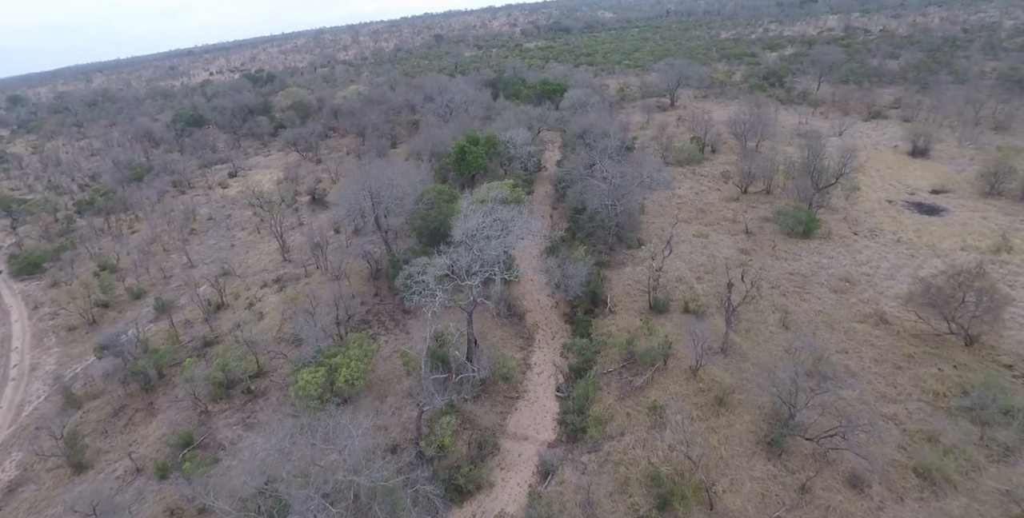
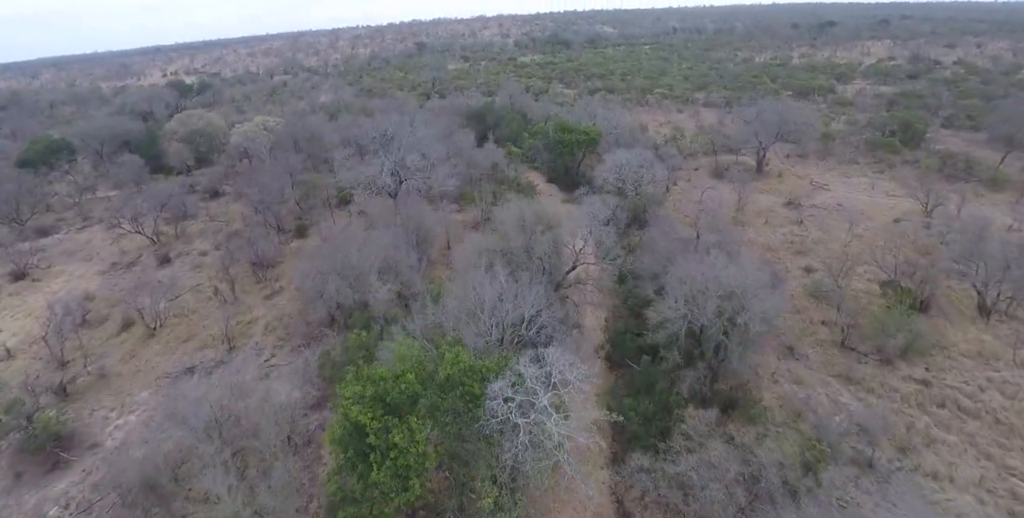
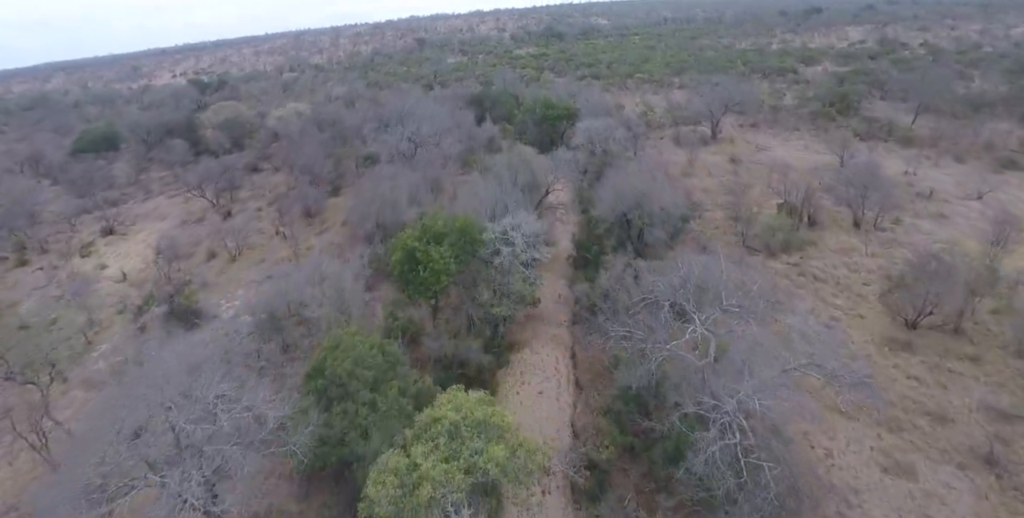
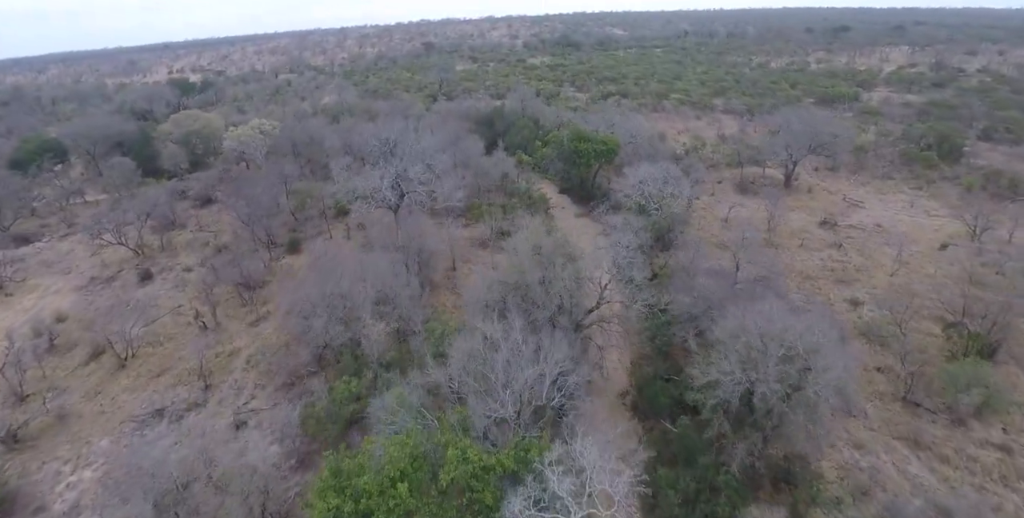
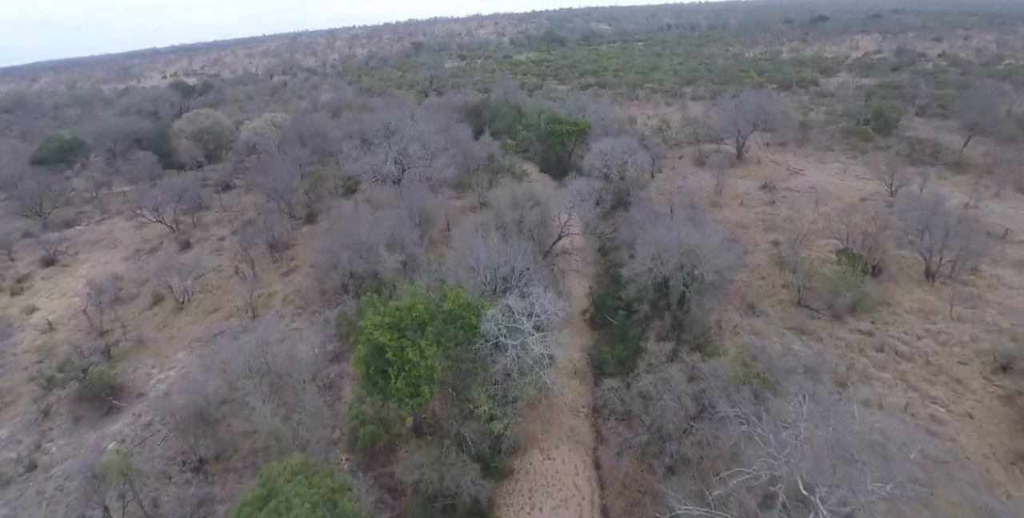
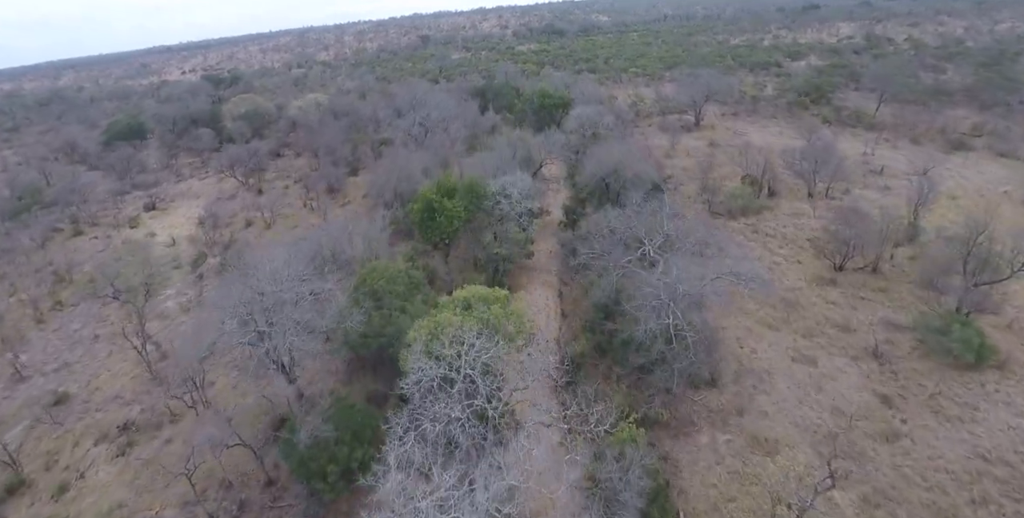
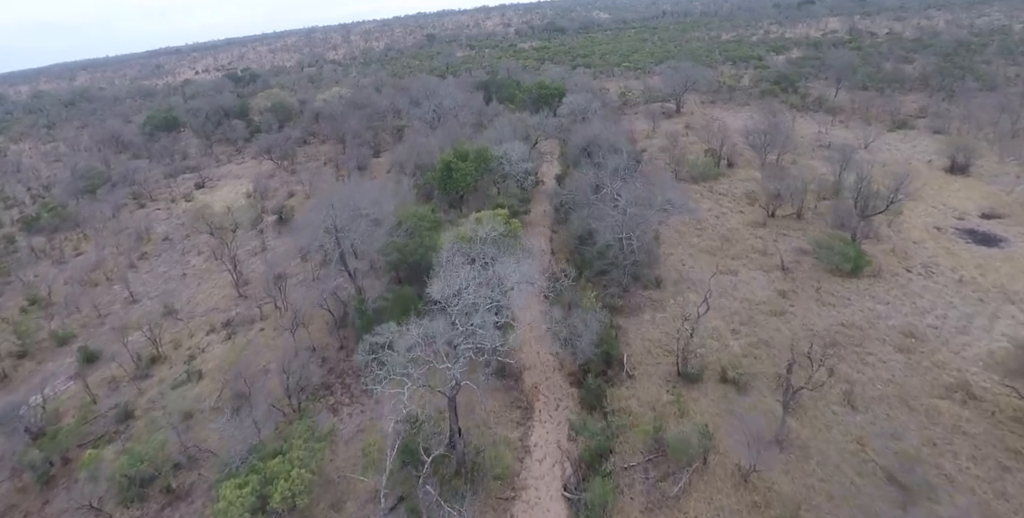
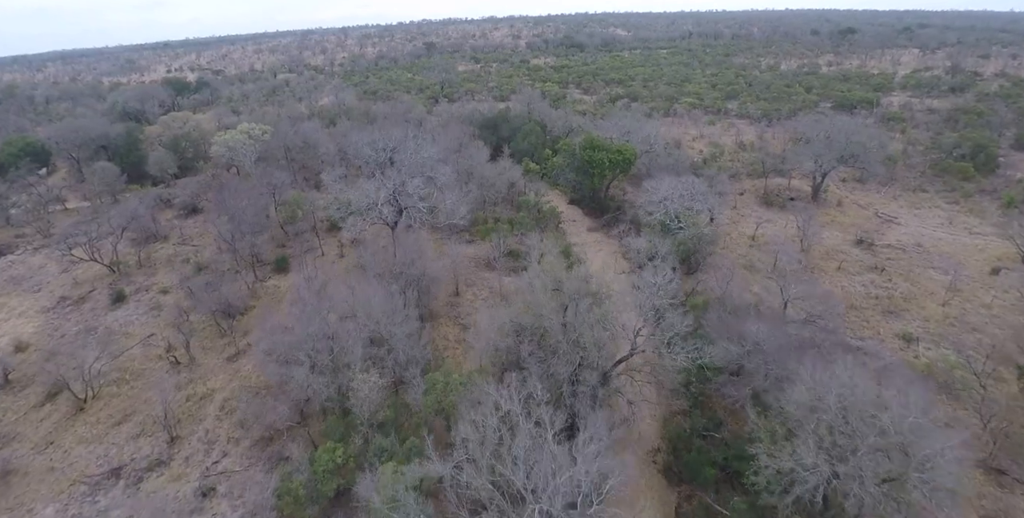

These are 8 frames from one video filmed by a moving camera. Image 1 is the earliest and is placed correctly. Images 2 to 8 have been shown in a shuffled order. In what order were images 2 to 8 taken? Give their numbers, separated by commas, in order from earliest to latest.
7, 6, 3, 5, 2, 4, 8
